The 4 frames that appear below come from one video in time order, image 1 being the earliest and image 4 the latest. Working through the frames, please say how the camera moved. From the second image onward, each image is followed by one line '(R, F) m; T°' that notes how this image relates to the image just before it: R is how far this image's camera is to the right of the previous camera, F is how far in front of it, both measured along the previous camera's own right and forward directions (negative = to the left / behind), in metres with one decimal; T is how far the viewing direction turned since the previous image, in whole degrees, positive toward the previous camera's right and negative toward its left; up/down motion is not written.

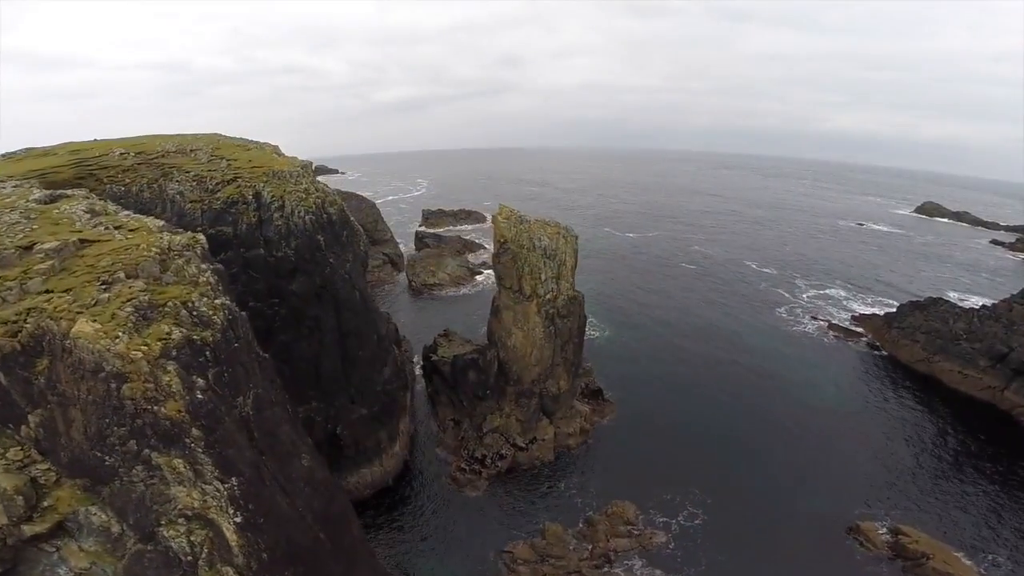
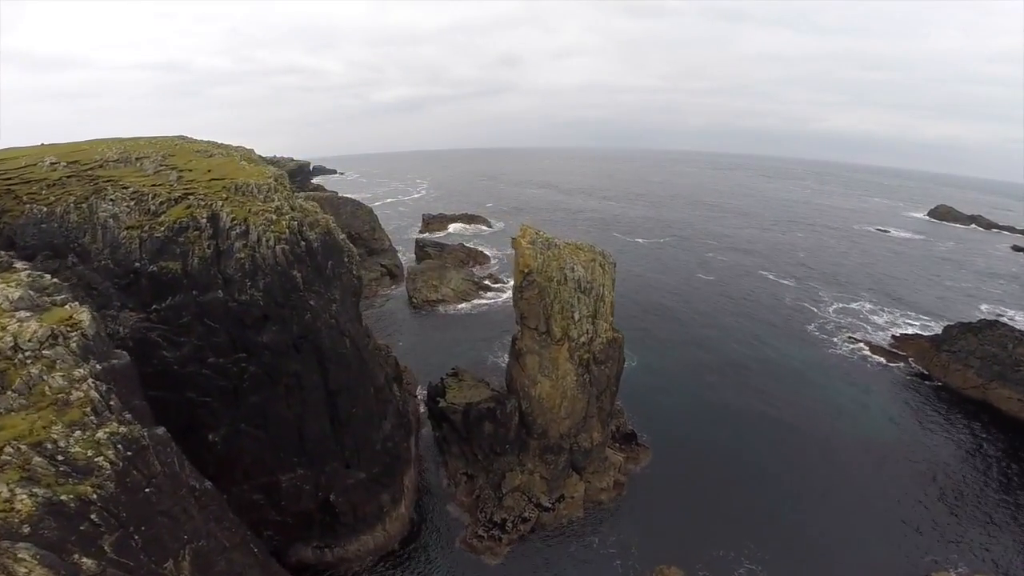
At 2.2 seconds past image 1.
(-1.4, +5.9) m; 0°
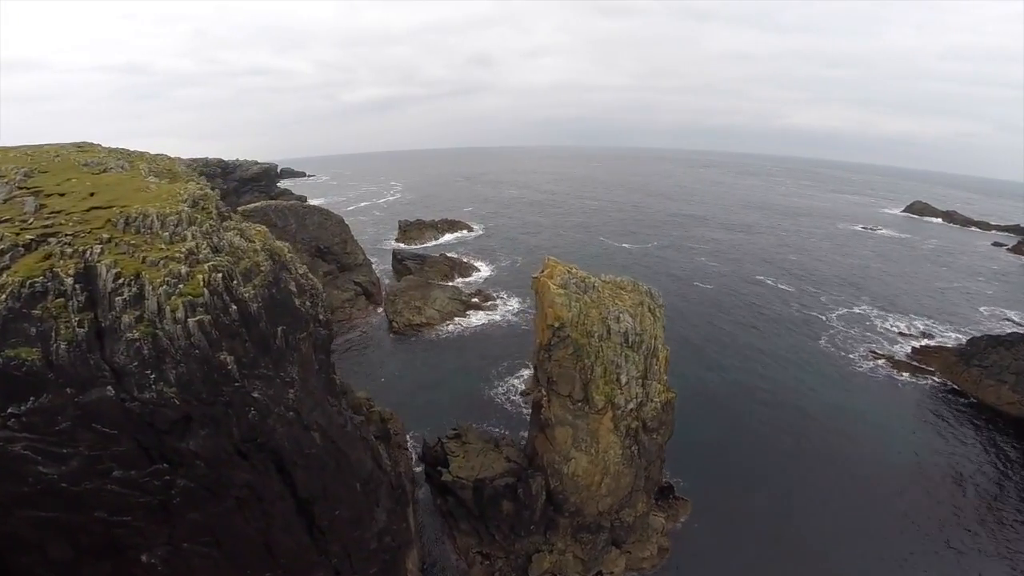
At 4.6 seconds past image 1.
(-1.7, +6.6) m; +3°
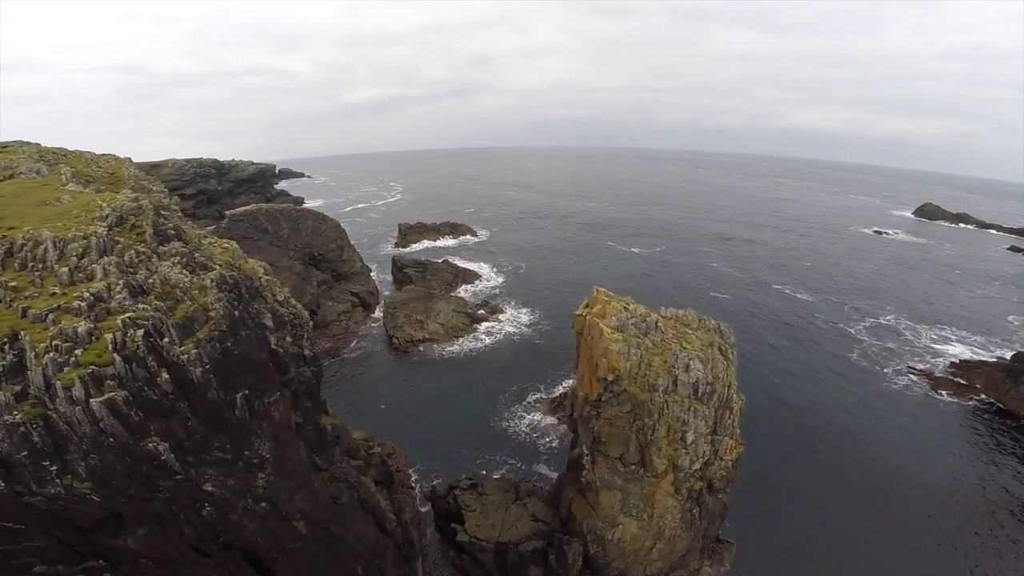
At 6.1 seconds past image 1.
(-1.1, +4.1) m; 0°
